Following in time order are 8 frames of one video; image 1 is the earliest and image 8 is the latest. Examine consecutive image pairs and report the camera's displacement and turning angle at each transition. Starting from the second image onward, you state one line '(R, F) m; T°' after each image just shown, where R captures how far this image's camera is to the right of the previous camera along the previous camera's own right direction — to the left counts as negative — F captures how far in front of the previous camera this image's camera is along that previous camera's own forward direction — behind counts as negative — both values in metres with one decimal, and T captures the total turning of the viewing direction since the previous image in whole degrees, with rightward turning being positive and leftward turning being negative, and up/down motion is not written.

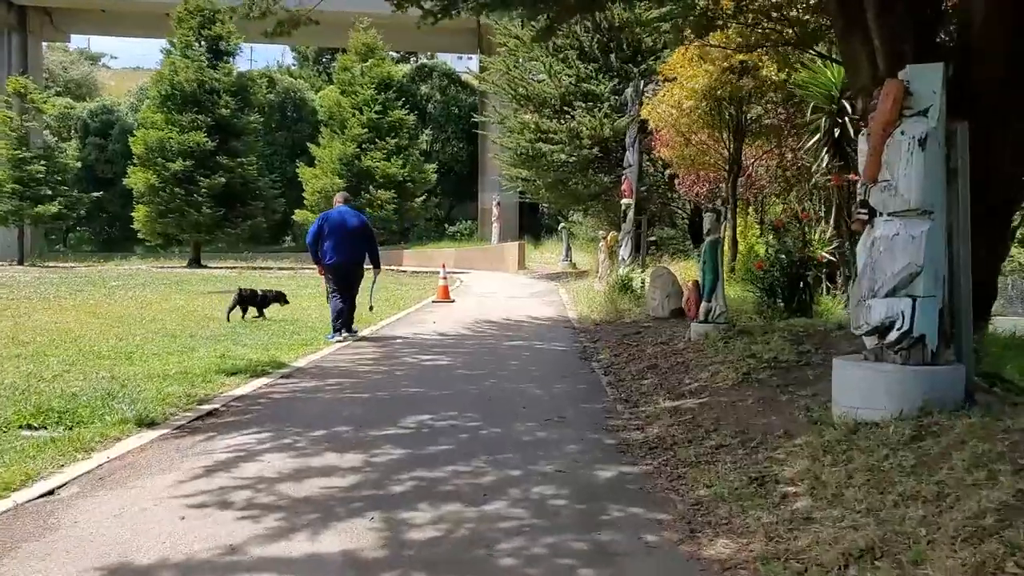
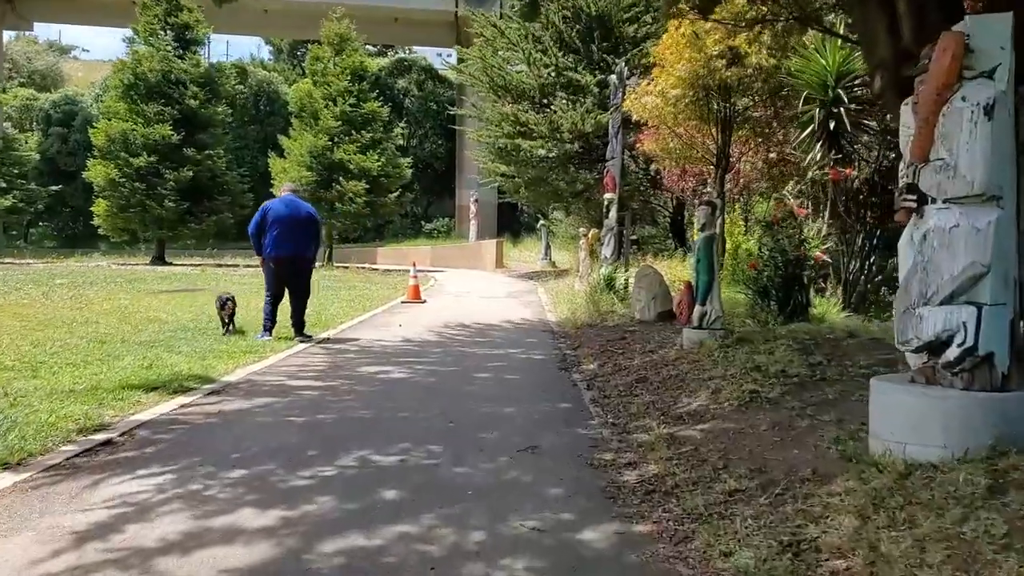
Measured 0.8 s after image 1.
(+0.1, +1.1) m; +2°
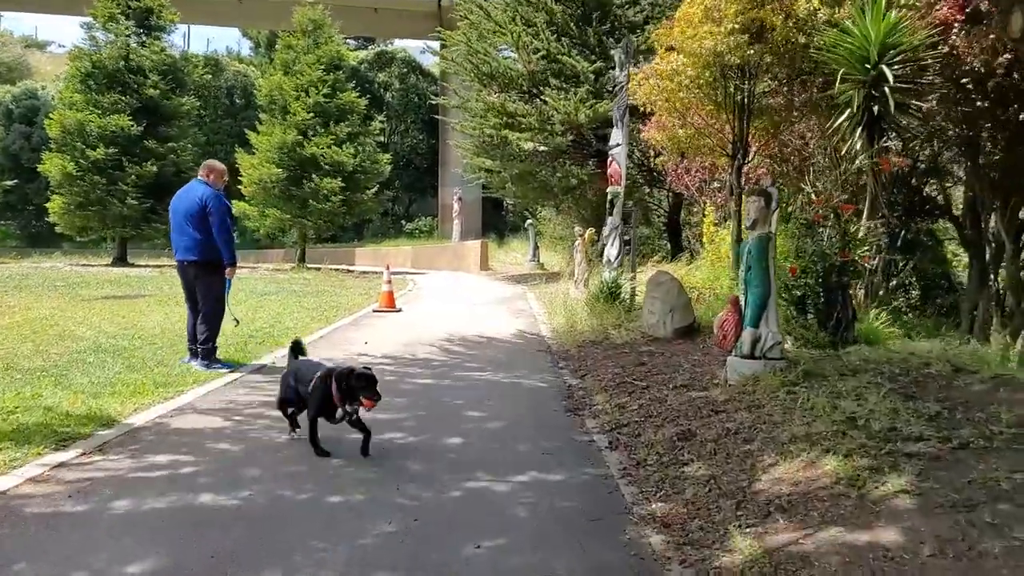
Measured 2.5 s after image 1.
(-0.1, +2.0) m; +1°
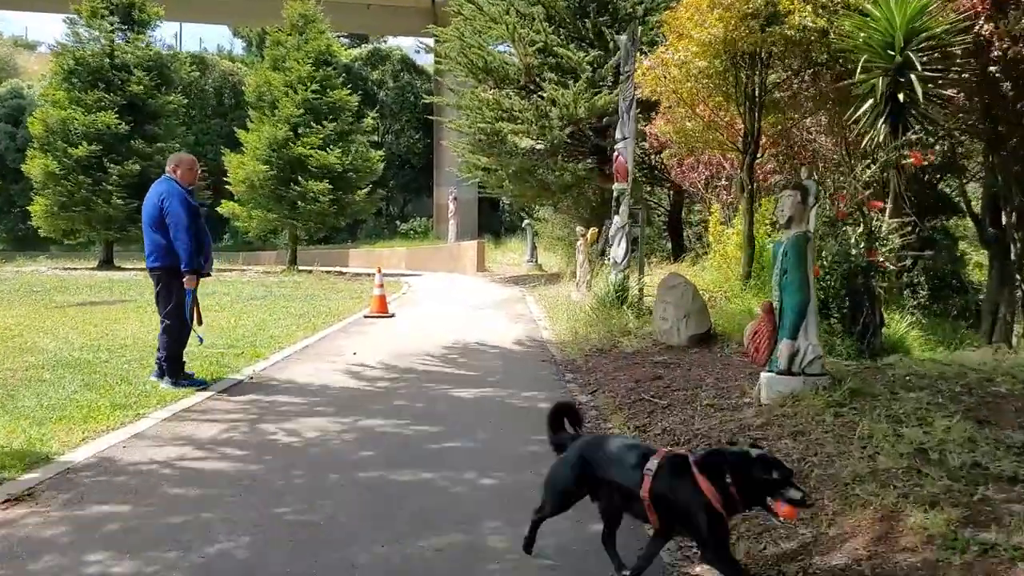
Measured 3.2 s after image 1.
(-0.1, +0.8) m; 0°
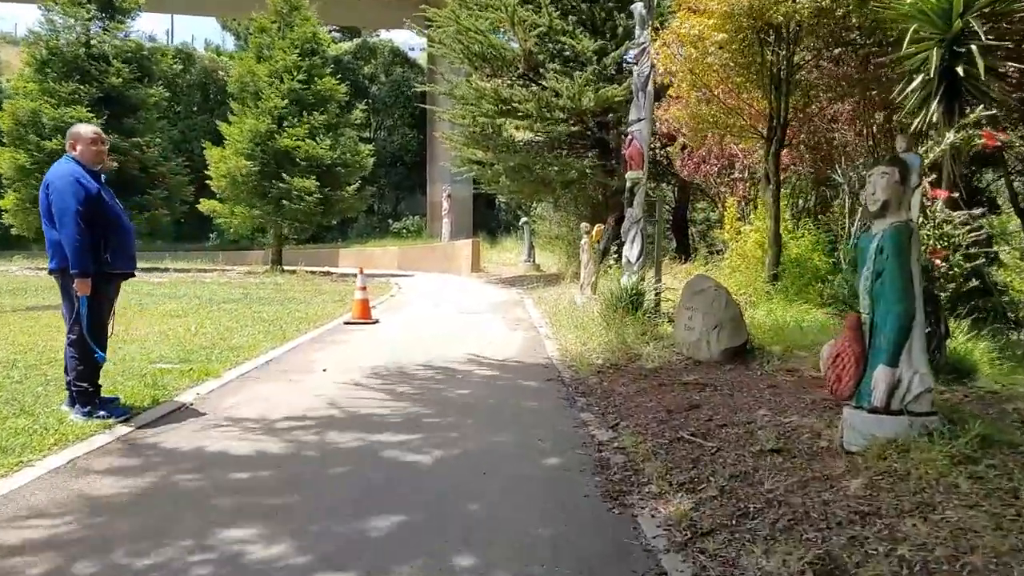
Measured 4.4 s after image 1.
(0.0, +1.4) m; 0°
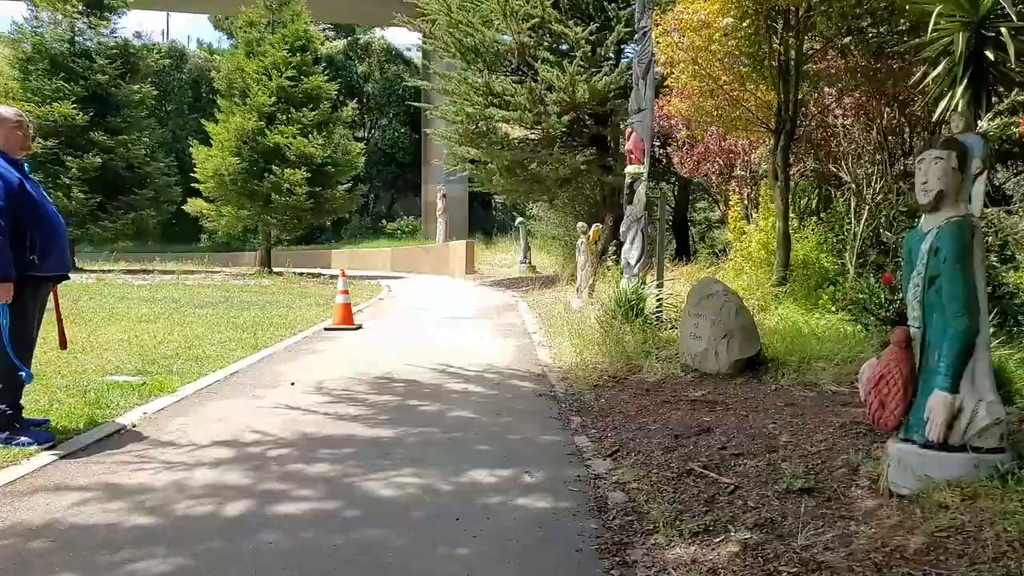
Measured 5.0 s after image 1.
(+0.1, +0.7) m; 0°
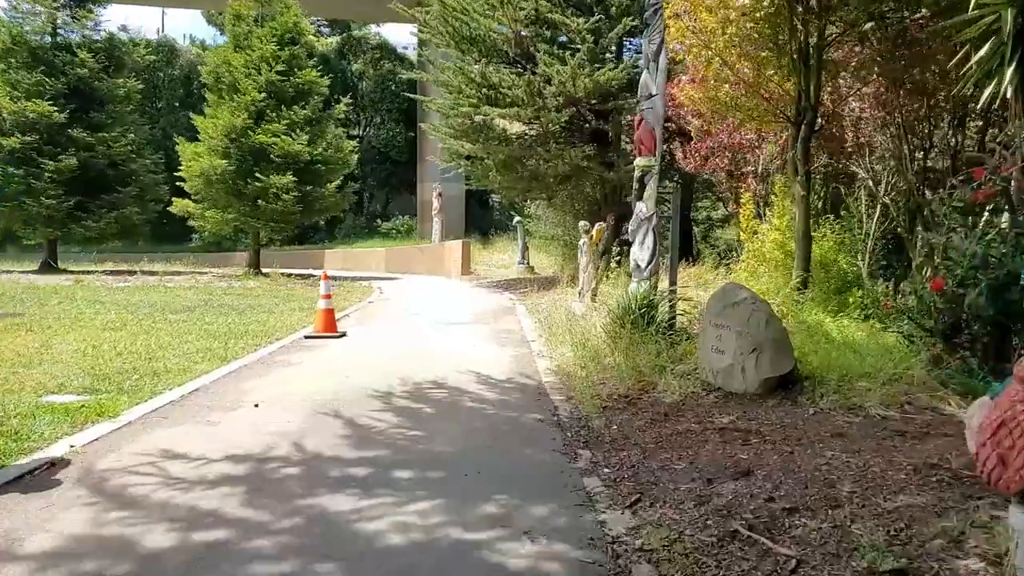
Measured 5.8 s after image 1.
(0.0, +0.9) m; 0°
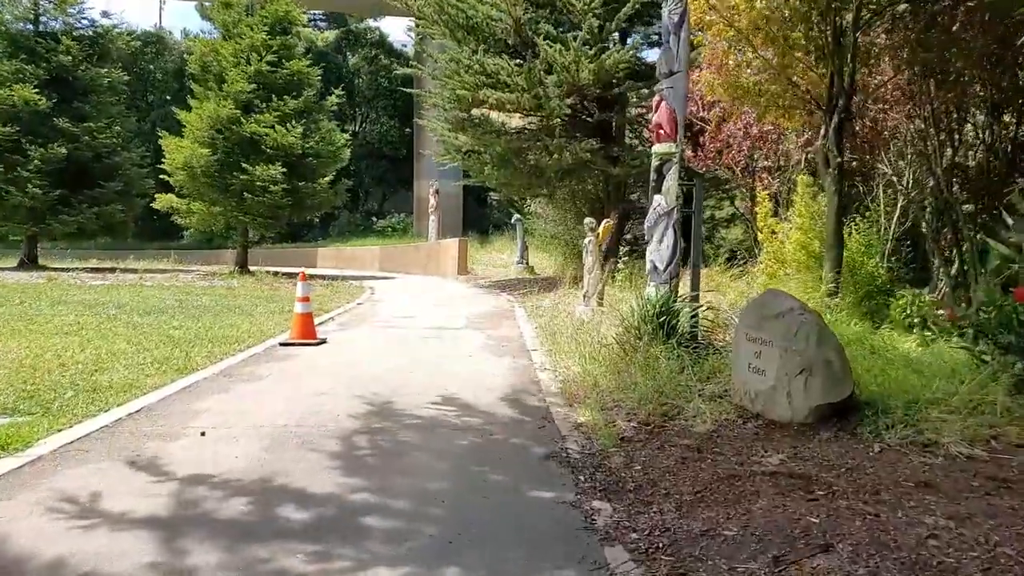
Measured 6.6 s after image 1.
(0.0, +1.0) m; 0°
